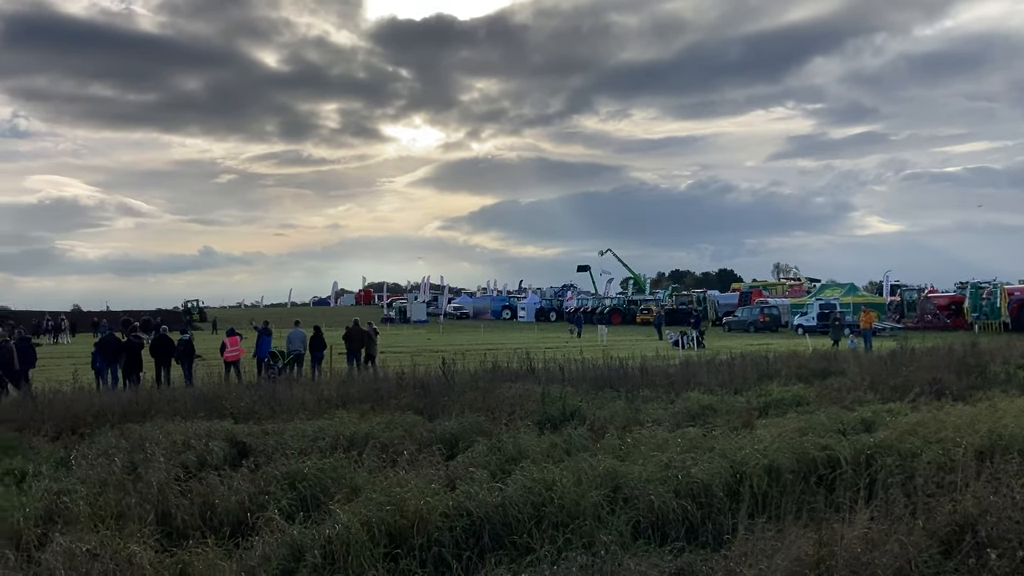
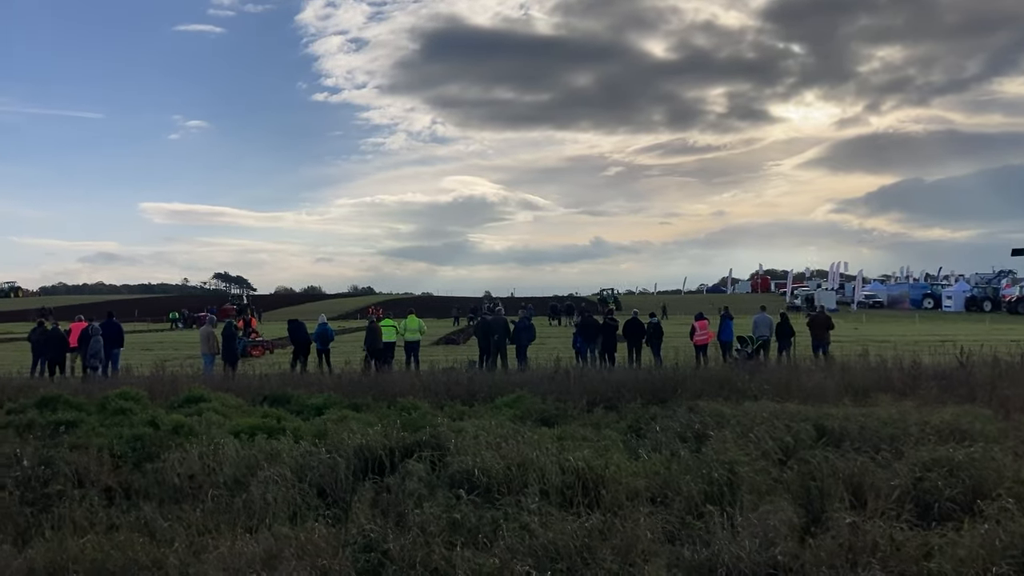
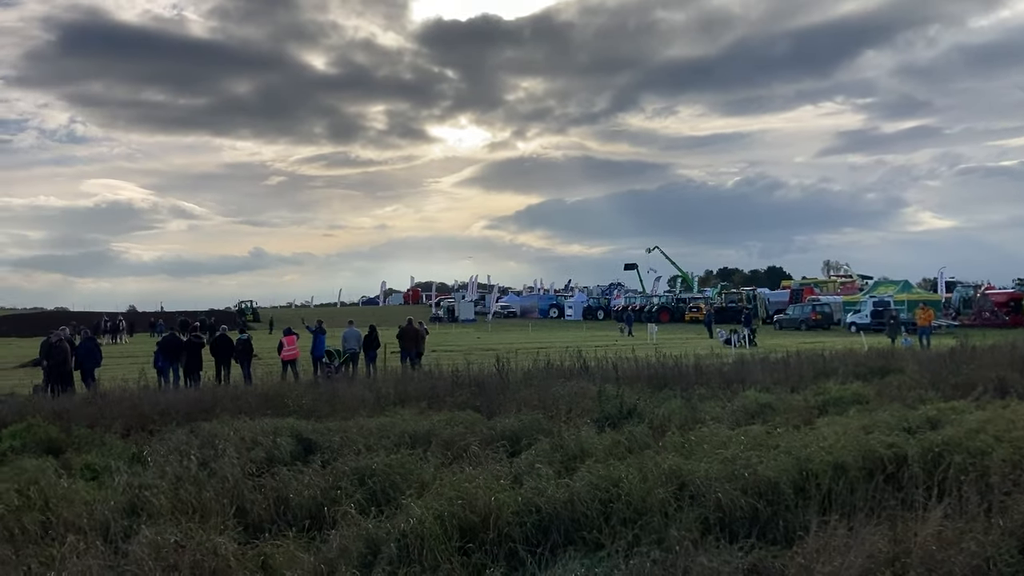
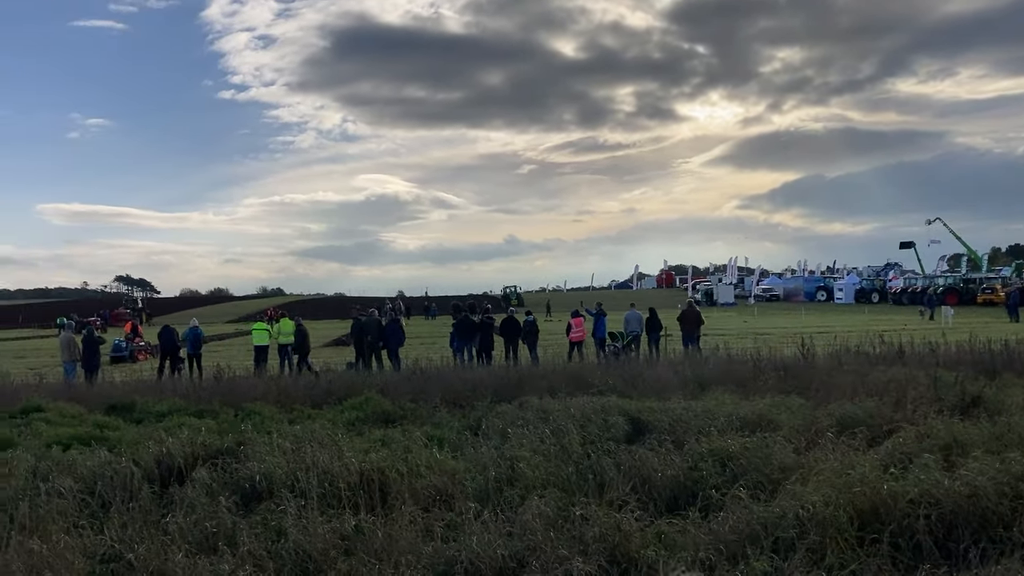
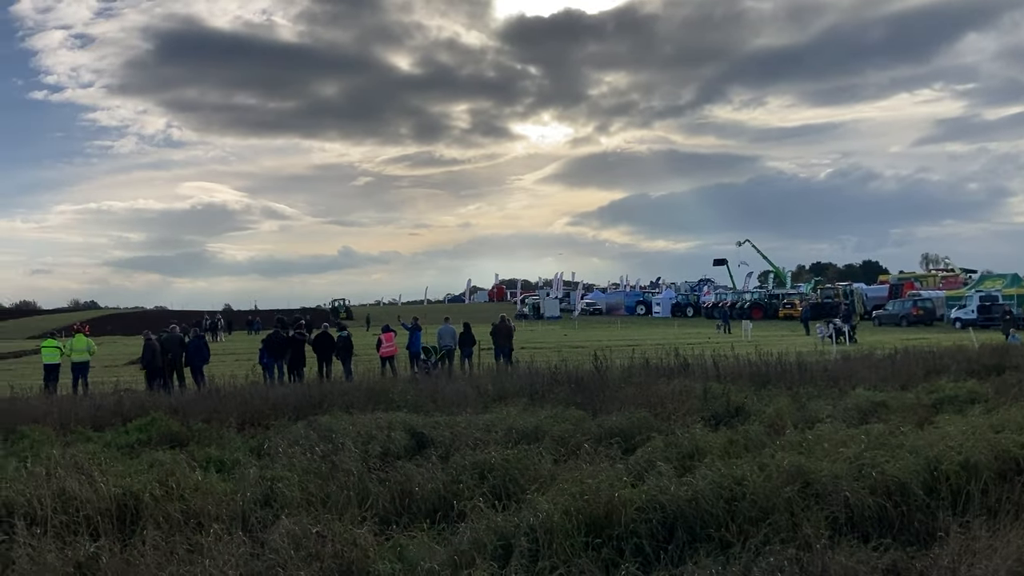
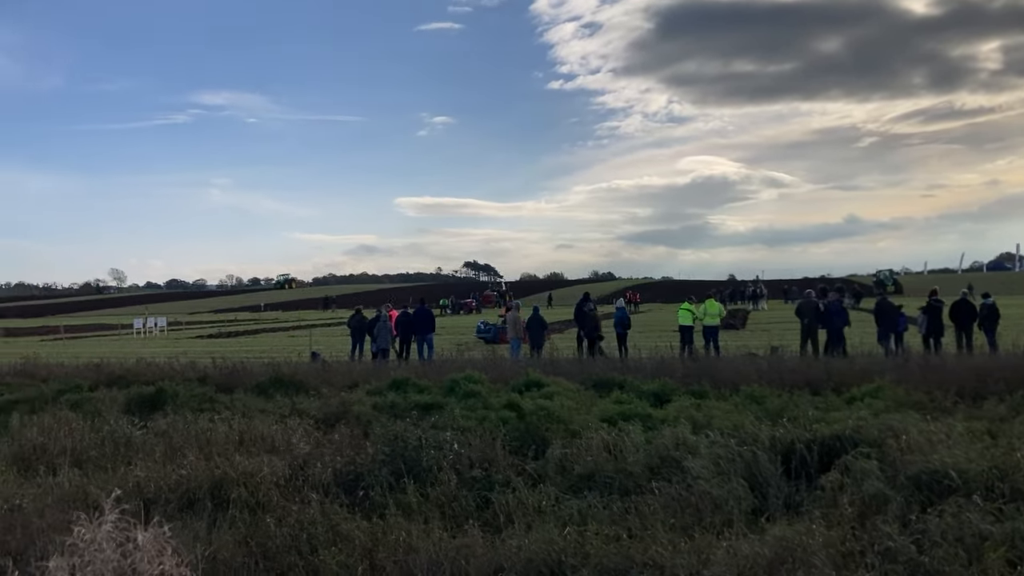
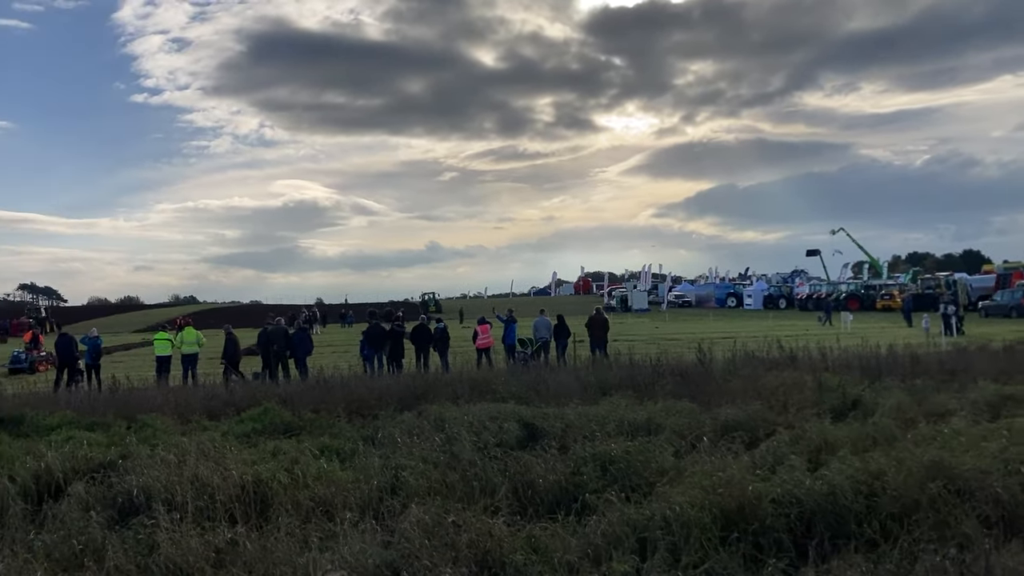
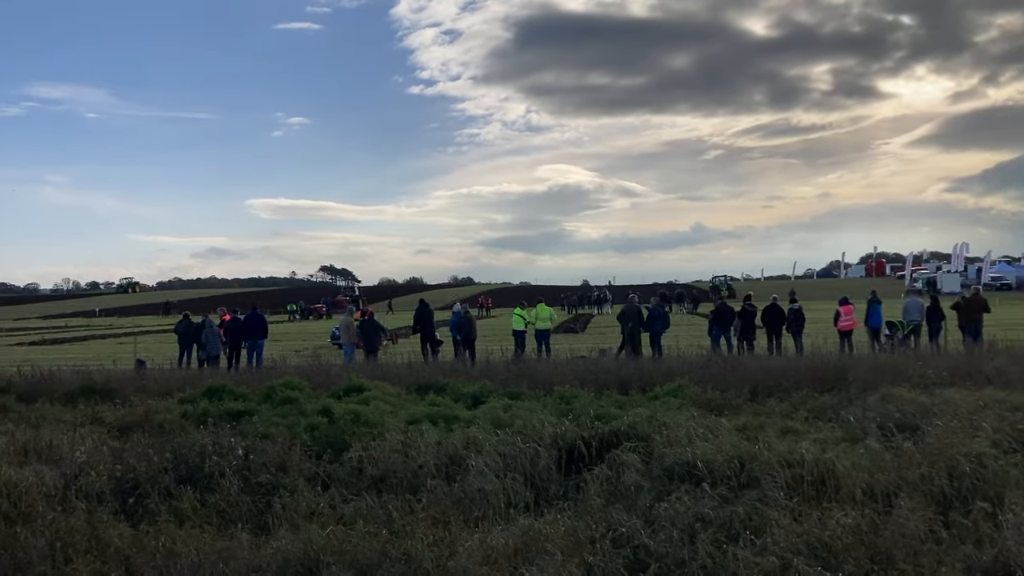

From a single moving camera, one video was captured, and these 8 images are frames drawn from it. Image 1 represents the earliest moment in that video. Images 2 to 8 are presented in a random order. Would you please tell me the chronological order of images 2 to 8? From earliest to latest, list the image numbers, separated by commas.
3, 5, 7, 4, 2, 8, 6
